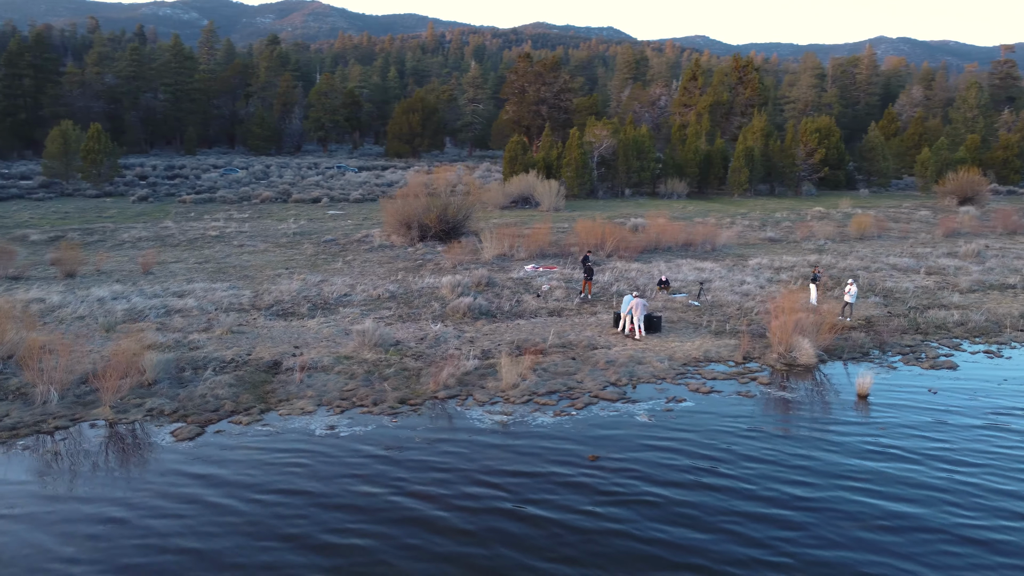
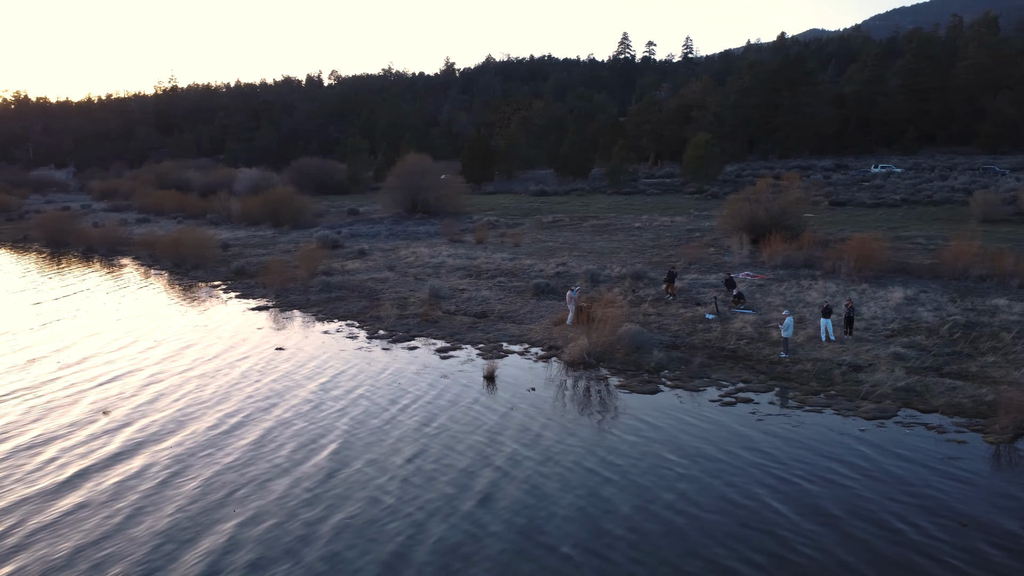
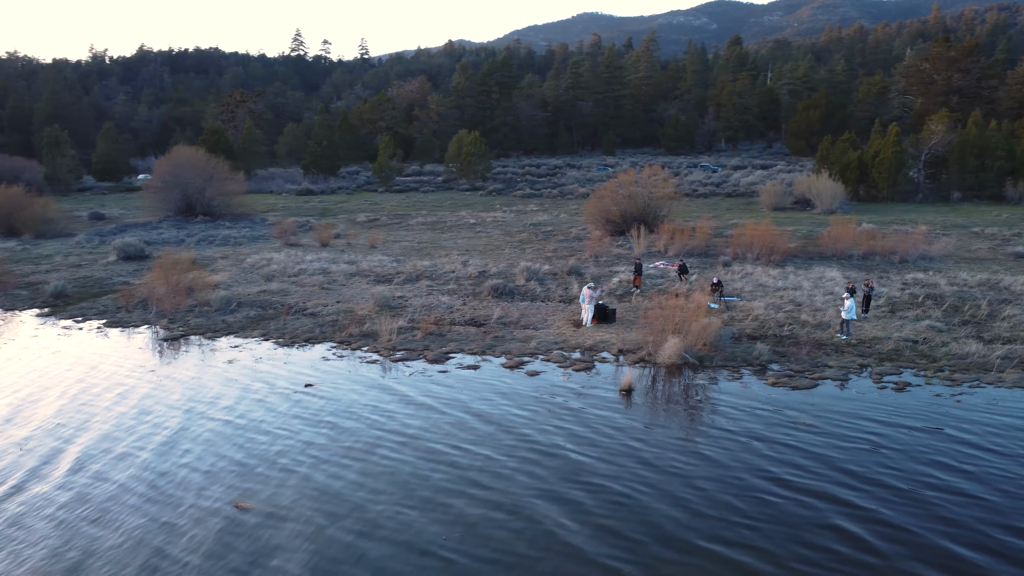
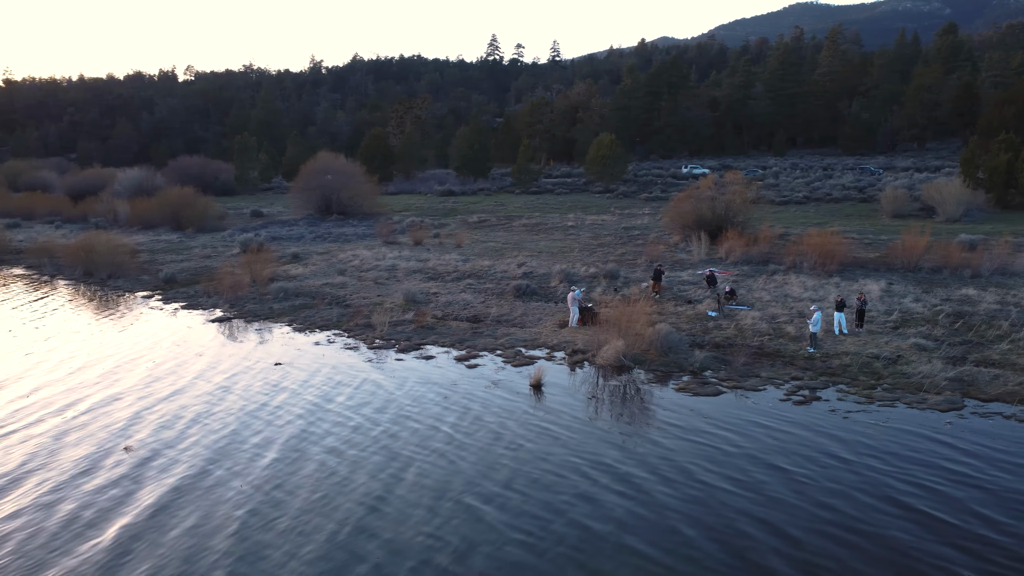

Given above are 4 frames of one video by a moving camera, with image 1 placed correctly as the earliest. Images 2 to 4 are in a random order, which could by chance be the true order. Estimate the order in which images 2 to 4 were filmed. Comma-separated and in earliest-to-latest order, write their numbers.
3, 4, 2
